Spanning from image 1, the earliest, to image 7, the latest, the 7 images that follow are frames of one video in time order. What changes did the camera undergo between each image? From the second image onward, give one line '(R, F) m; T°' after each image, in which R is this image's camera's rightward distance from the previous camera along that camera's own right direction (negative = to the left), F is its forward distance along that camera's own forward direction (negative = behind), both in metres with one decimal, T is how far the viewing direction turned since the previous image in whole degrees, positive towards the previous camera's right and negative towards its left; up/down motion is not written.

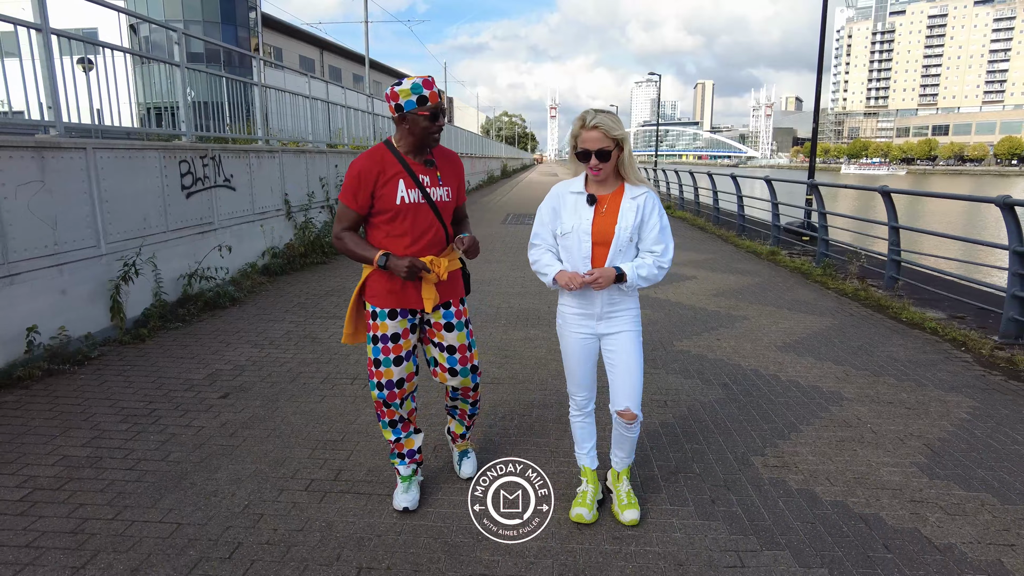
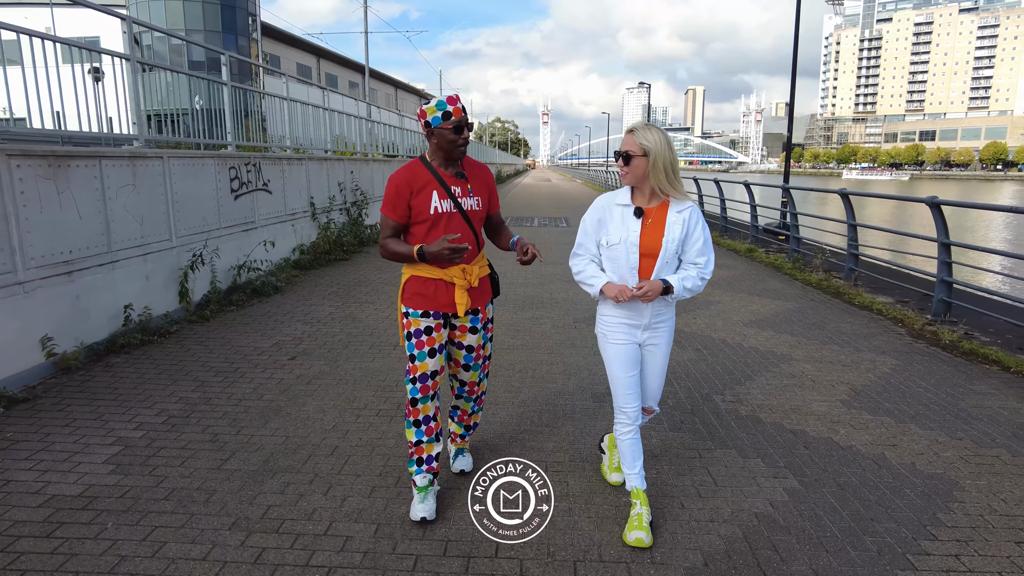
(-0.2, -1.1) m; +1°
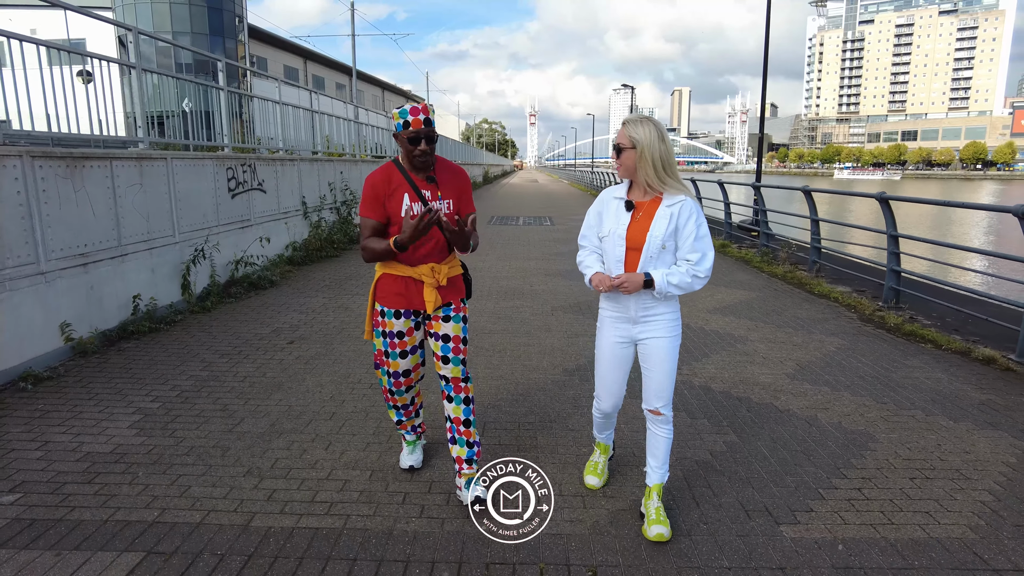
(+0.1, -0.5) m; +1°
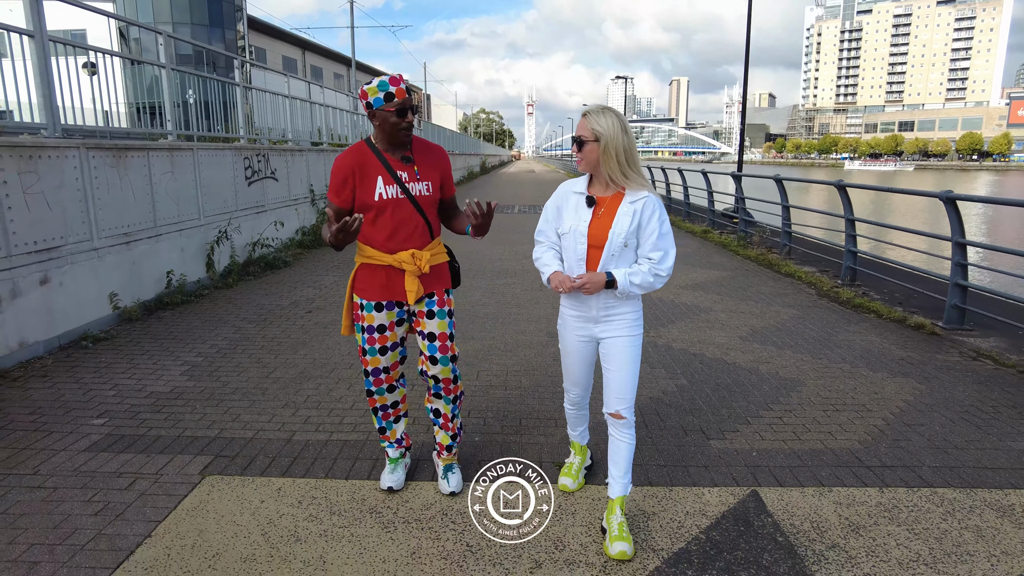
(+0.1, -0.8) m; 0°
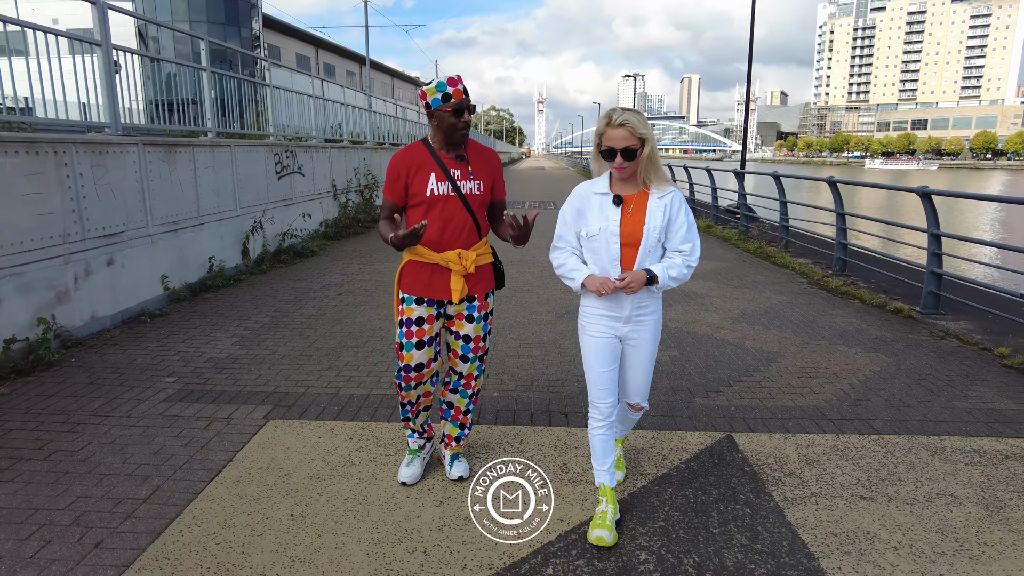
(0.0, -0.6) m; -1°
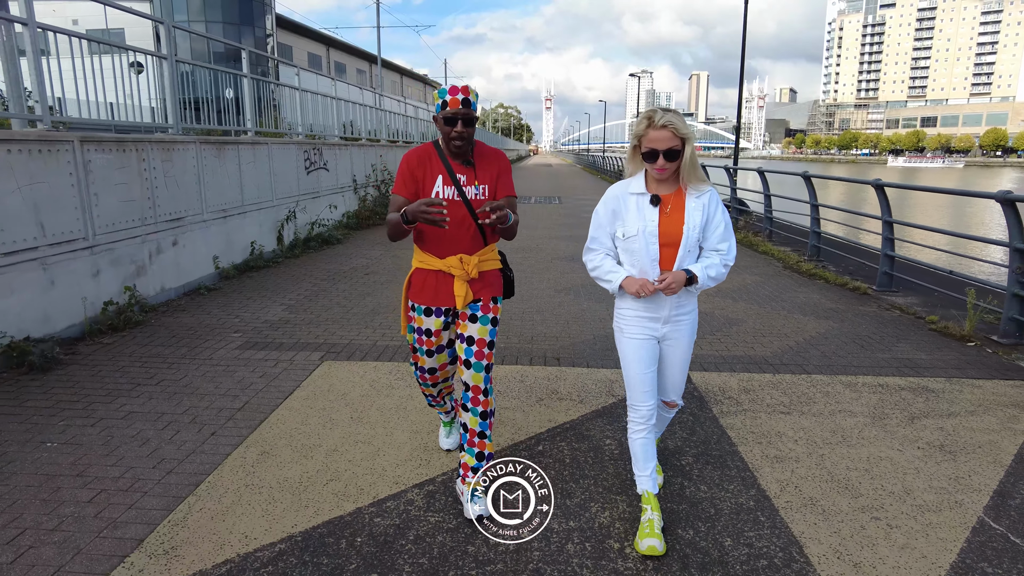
(0.0, -1.0) m; -1°
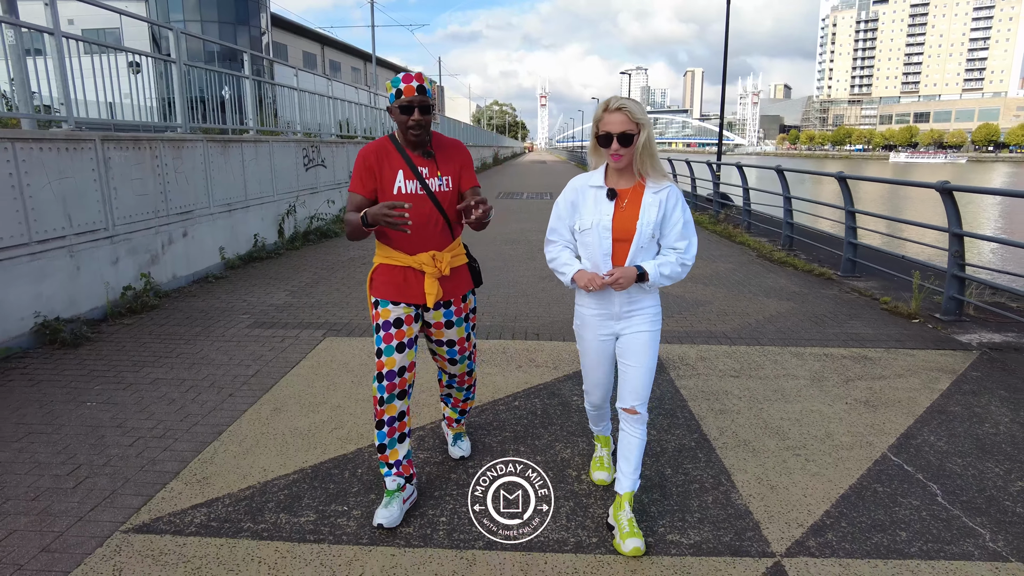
(+0.1, -0.5) m; 0°
